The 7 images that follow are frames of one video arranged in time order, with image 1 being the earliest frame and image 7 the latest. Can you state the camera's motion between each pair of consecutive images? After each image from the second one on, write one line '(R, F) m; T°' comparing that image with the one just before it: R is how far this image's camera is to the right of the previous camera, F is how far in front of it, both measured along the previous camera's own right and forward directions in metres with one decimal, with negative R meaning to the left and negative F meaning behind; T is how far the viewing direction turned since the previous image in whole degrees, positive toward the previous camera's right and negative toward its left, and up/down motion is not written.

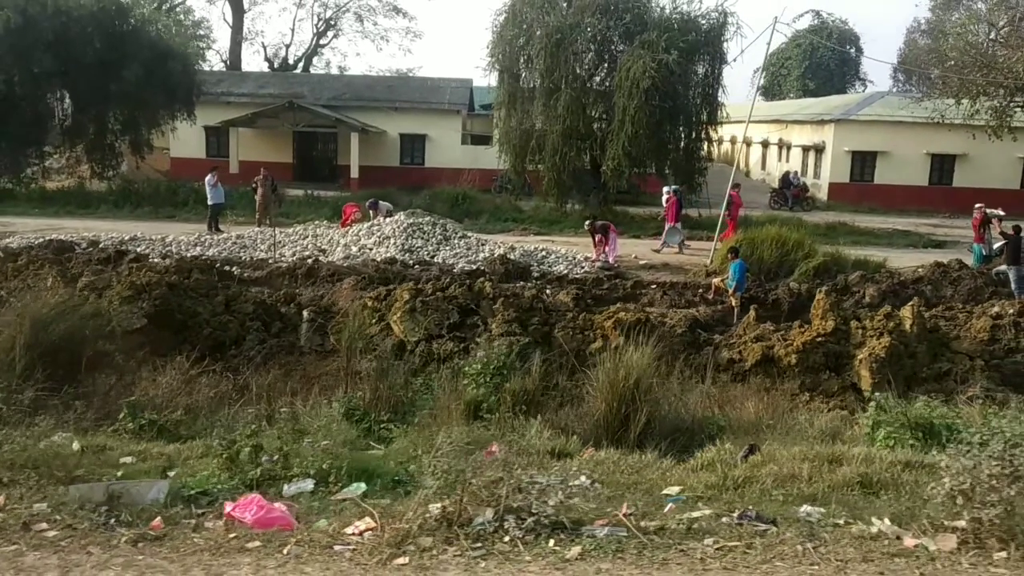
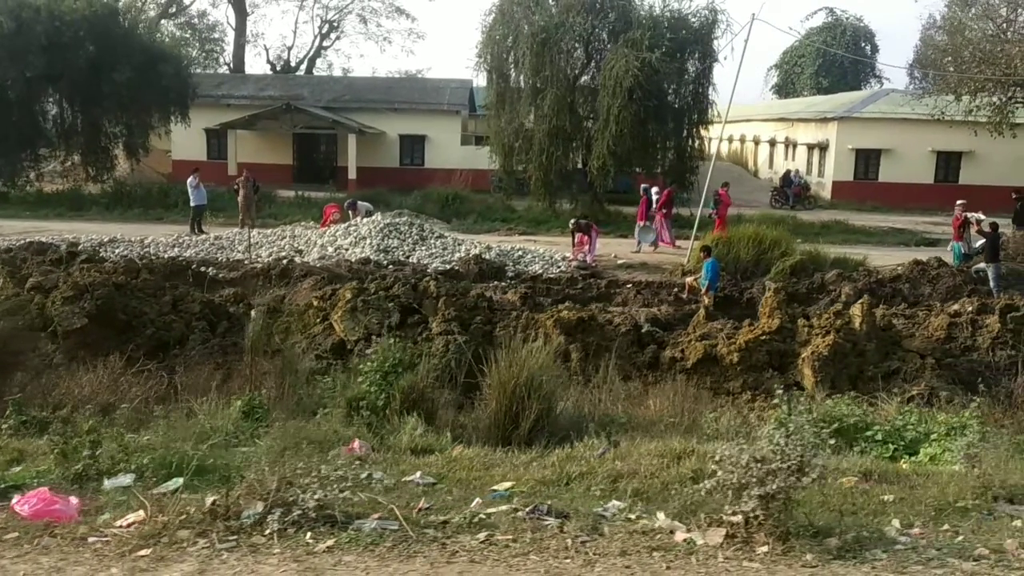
(+0.8, 0.0) m; -2°
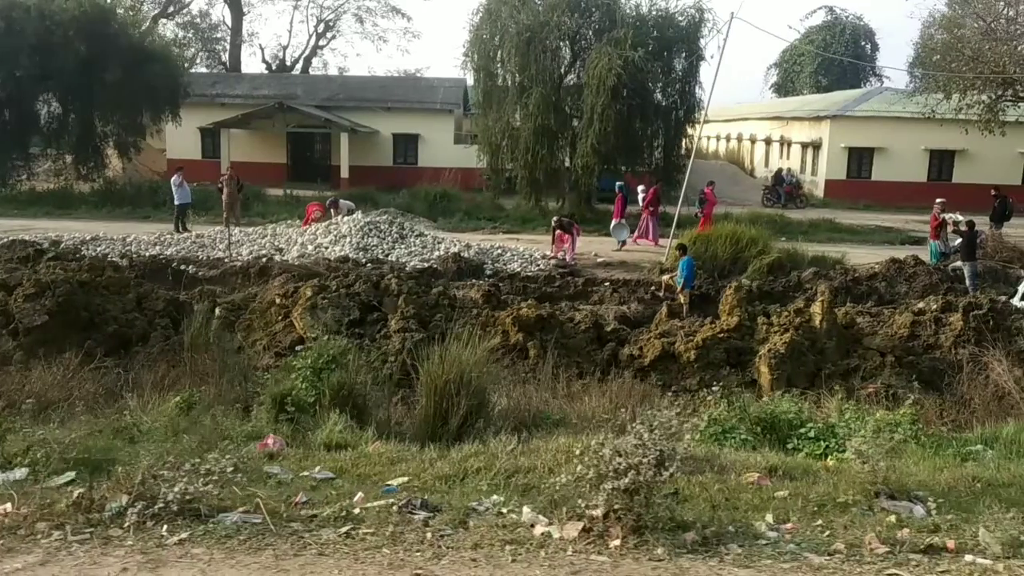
(+0.5, 0.0) m; -1°
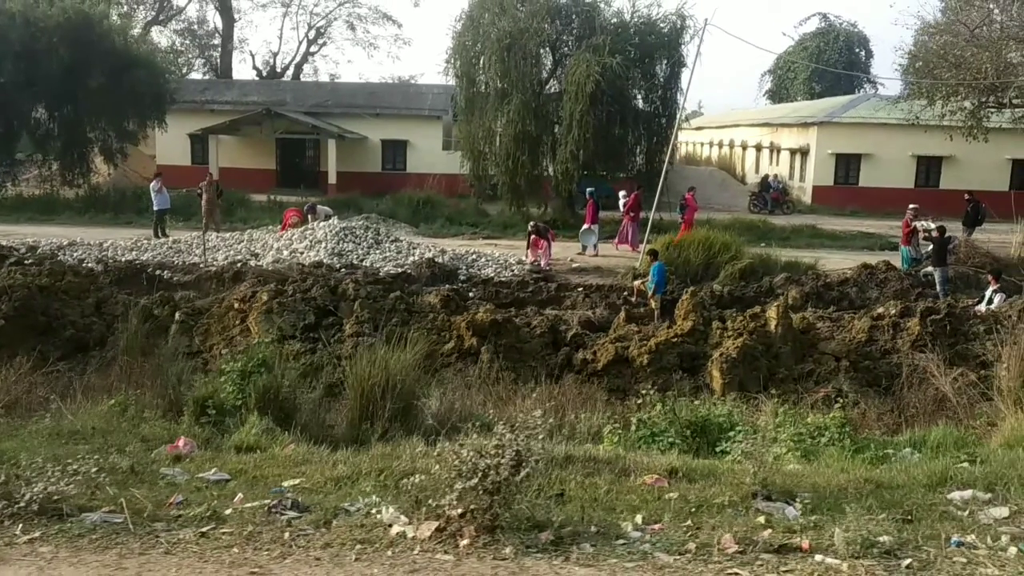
(+0.5, 0.0) m; 0°
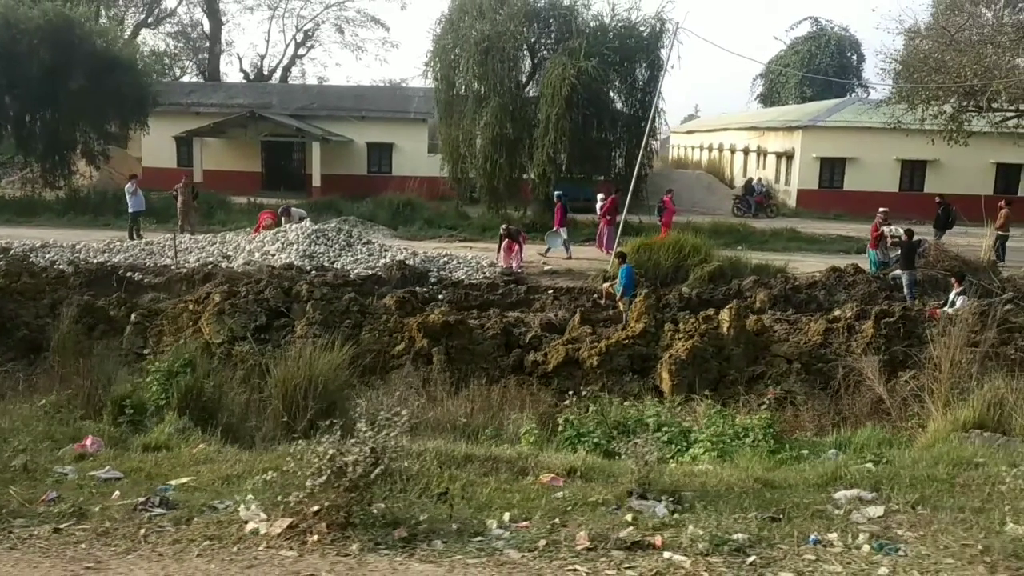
(+0.5, 0.0) m; 0°
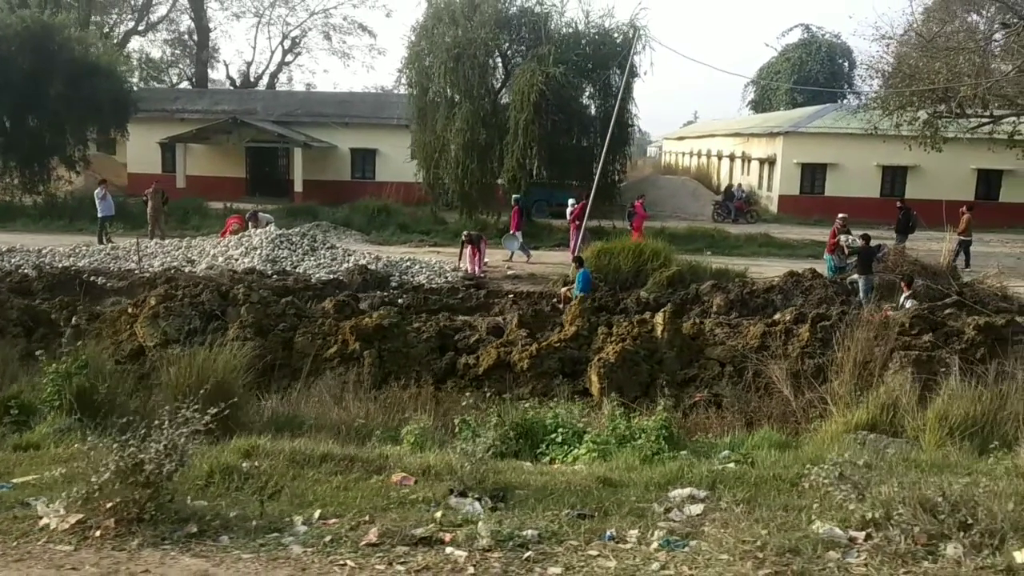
(+0.7, 0.0) m; 0°
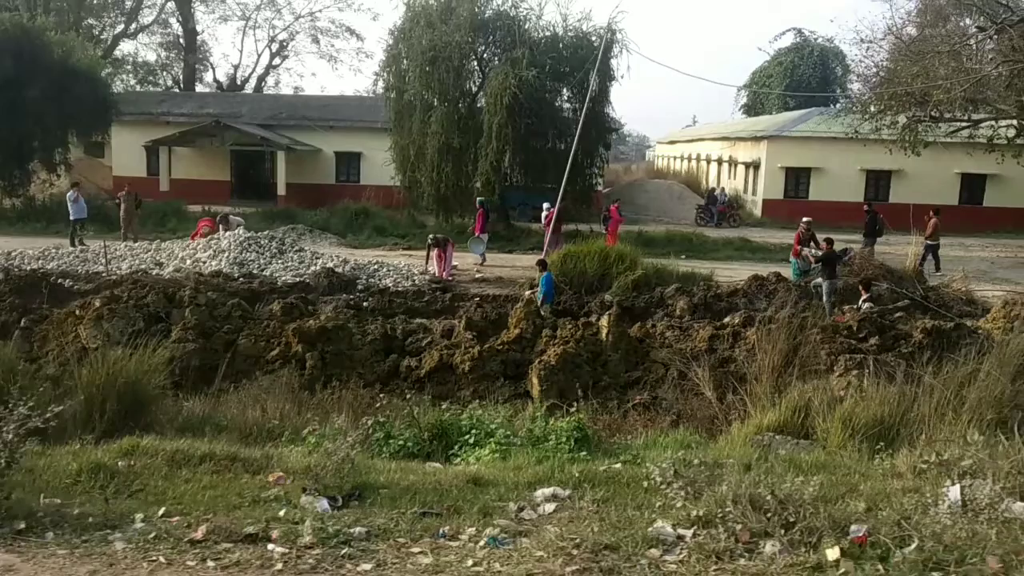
(+0.6, 0.0) m; 0°
